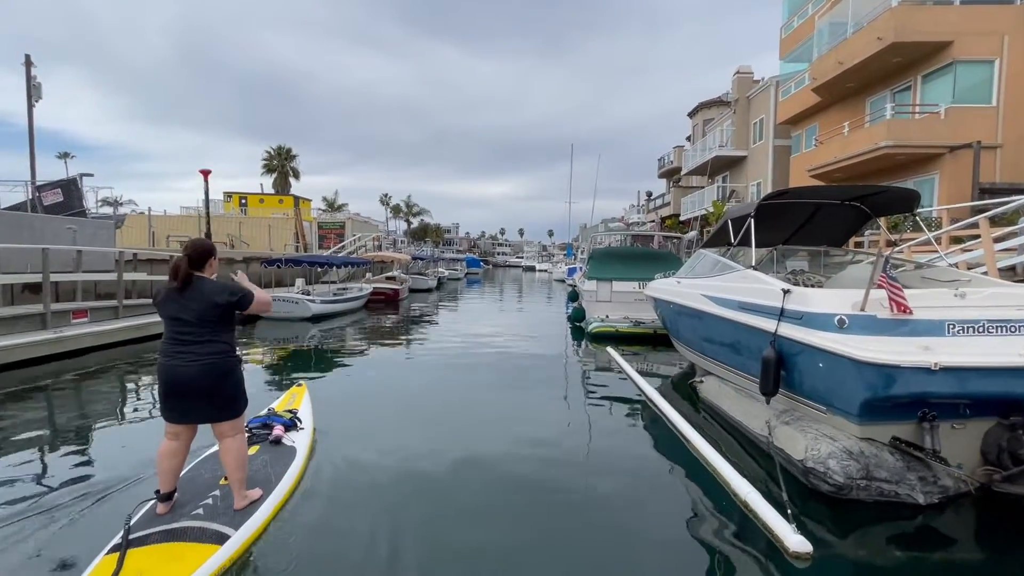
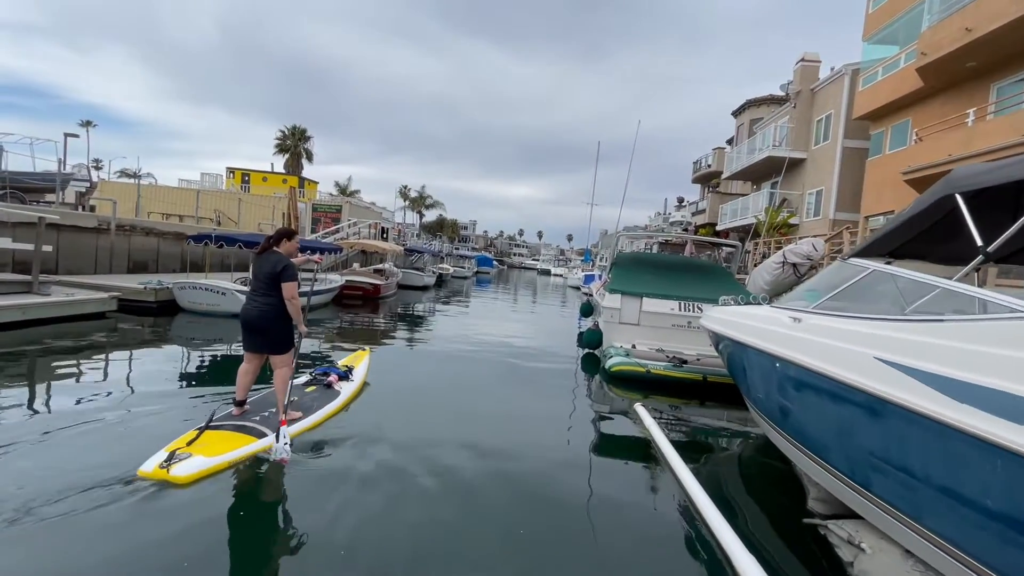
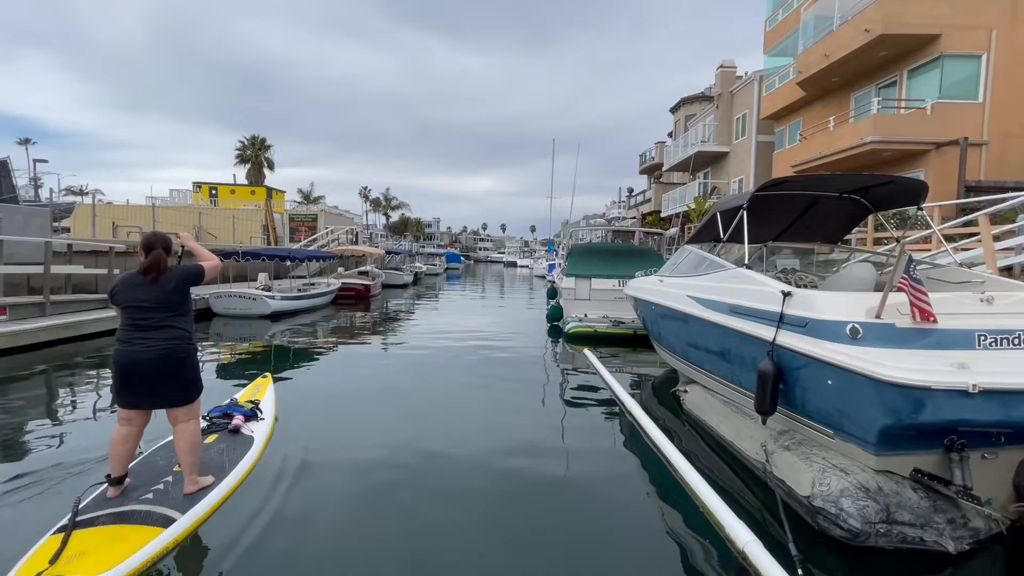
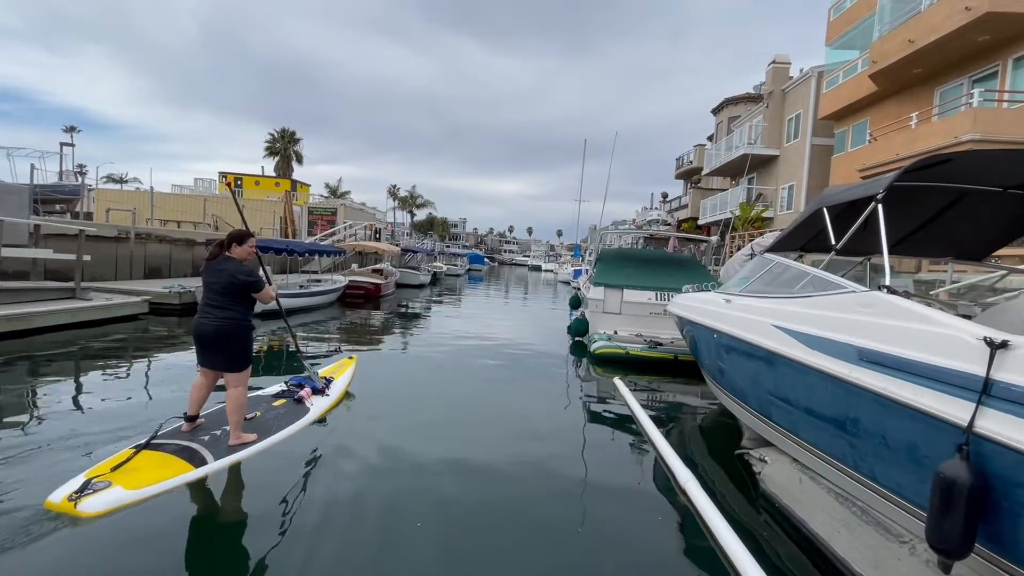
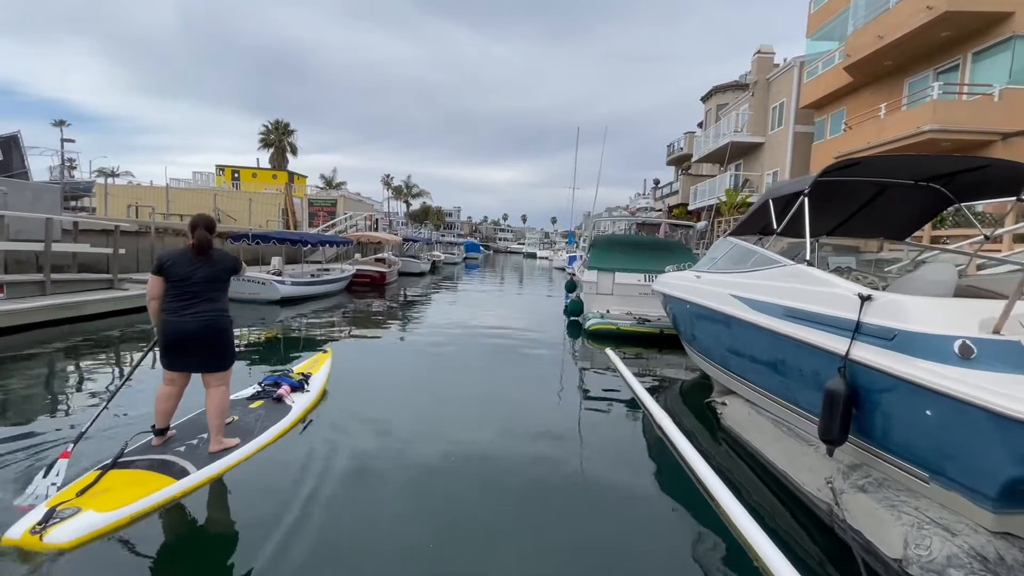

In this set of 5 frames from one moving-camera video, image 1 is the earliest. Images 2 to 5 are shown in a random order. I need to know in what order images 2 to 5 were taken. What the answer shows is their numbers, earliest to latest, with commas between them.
3, 5, 4, 2
